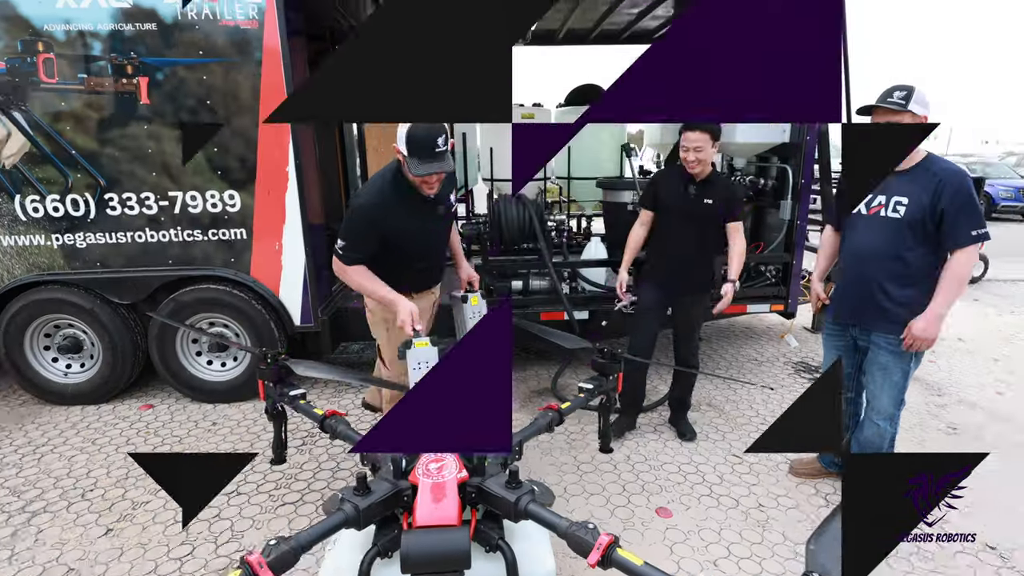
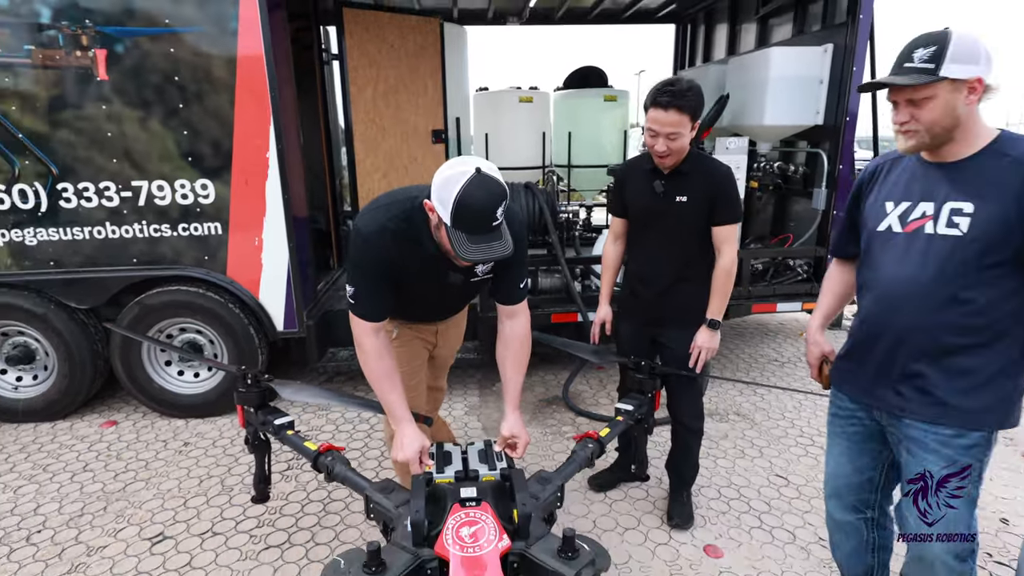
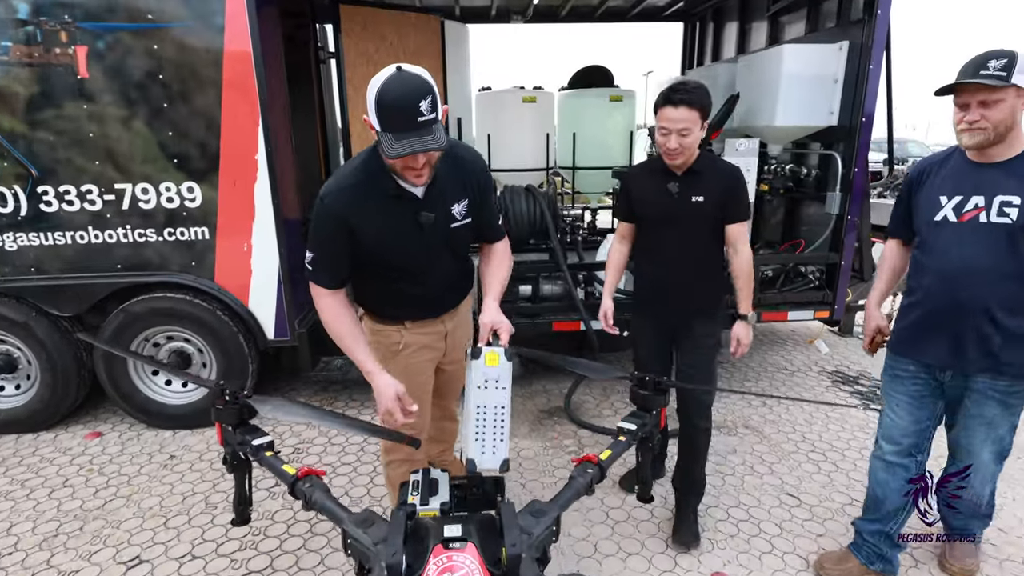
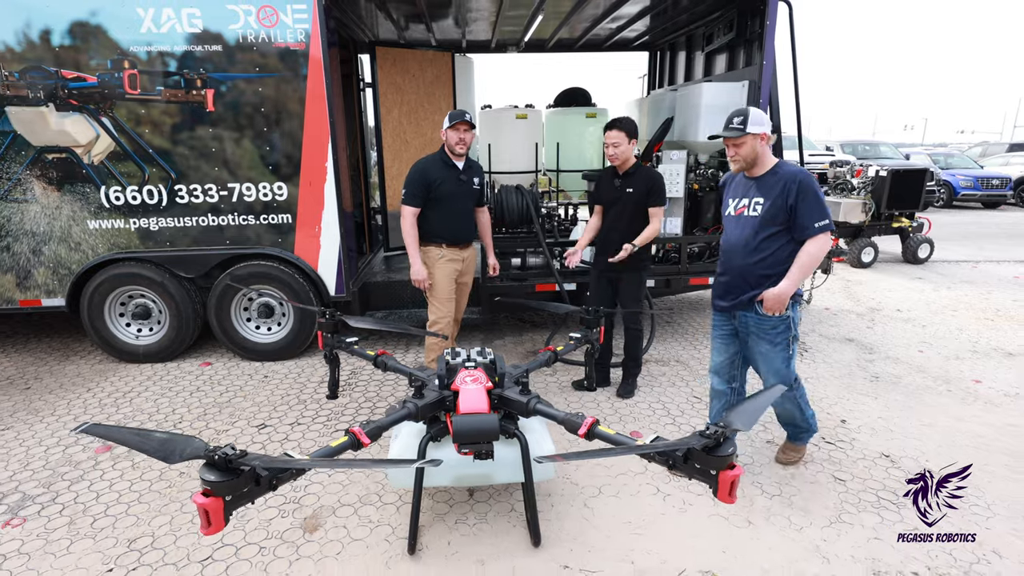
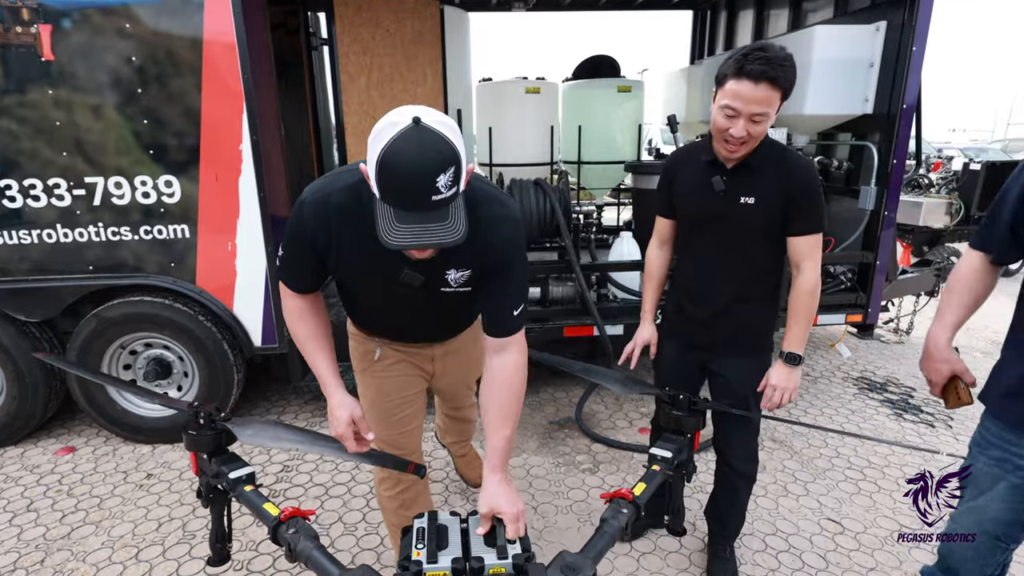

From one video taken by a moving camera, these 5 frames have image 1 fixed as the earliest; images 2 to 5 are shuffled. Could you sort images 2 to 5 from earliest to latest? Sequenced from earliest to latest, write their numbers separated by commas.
3, 5, 2, 4
